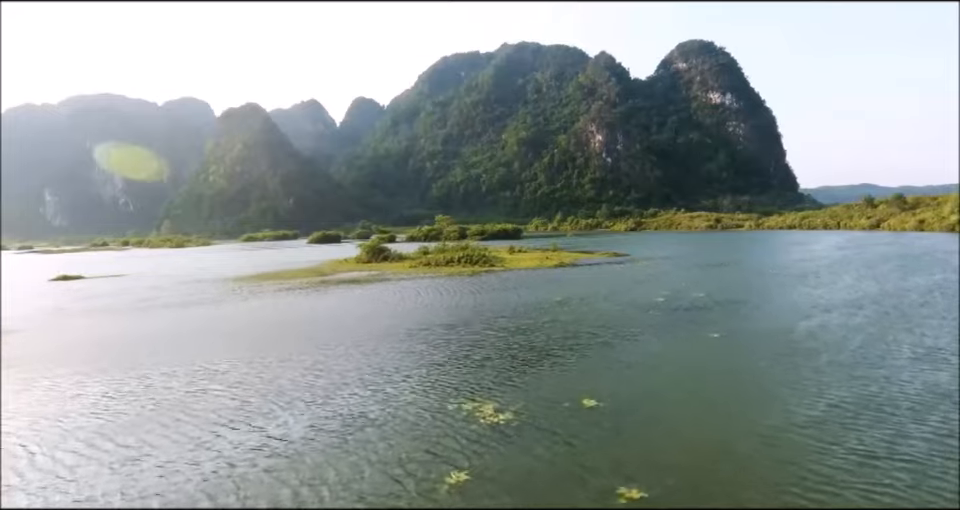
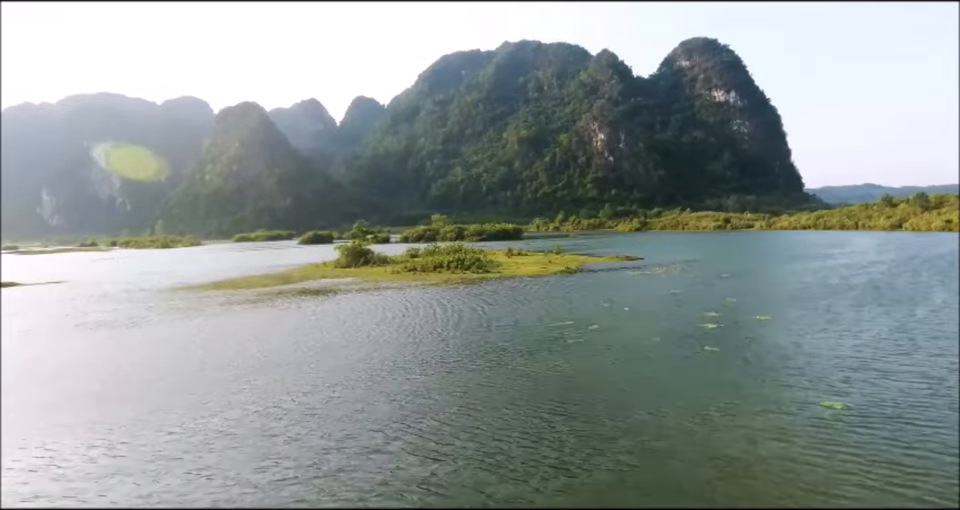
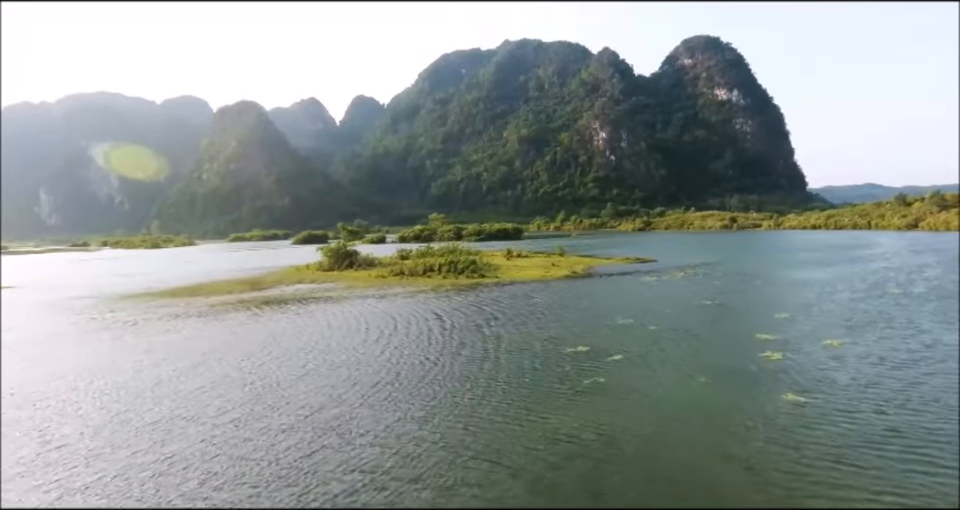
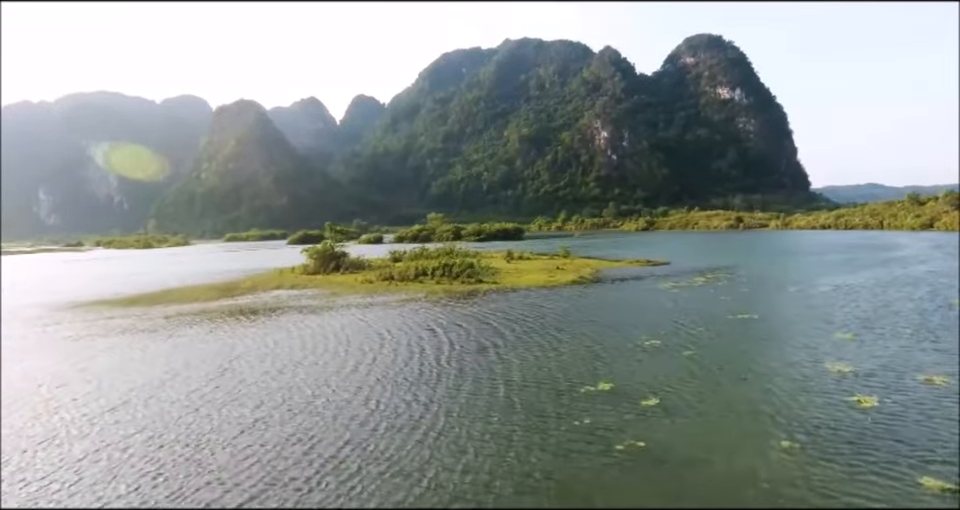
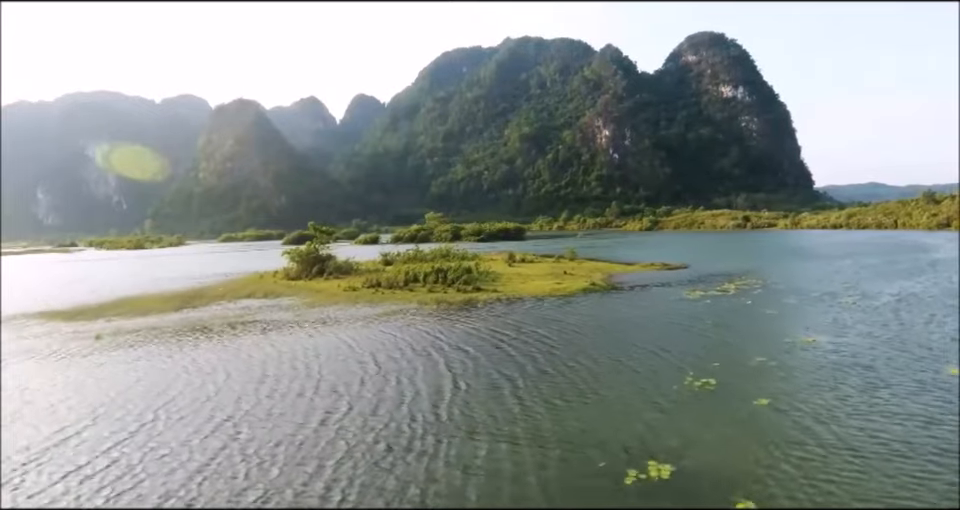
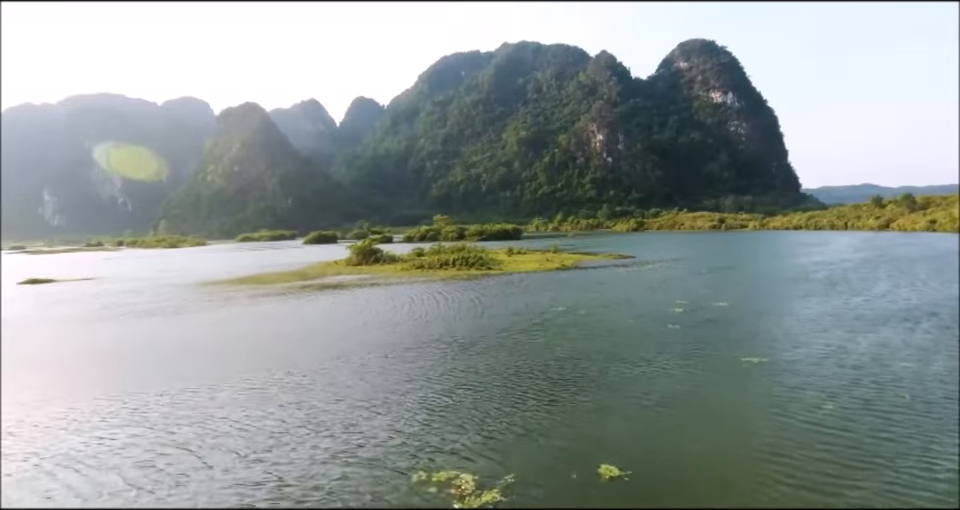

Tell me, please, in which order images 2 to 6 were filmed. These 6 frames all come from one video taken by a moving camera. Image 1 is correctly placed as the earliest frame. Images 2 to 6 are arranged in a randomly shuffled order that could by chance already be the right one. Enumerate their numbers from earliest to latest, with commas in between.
6, 2, 3, 4, 5
